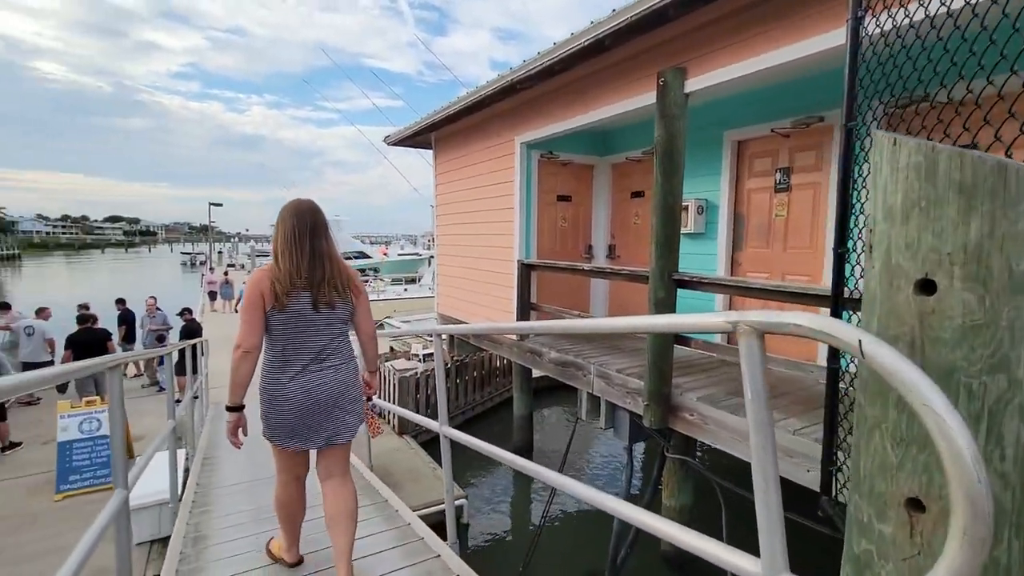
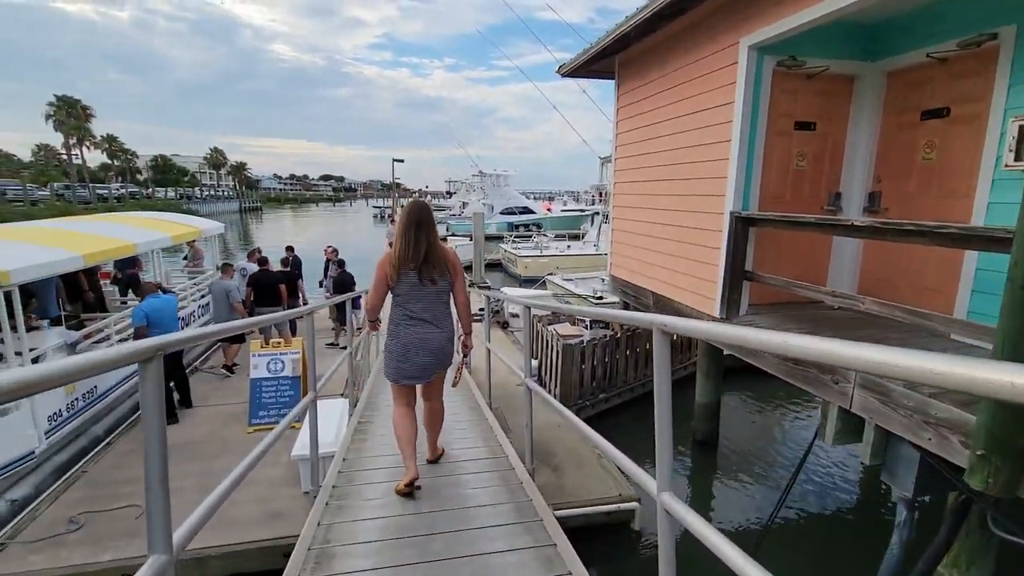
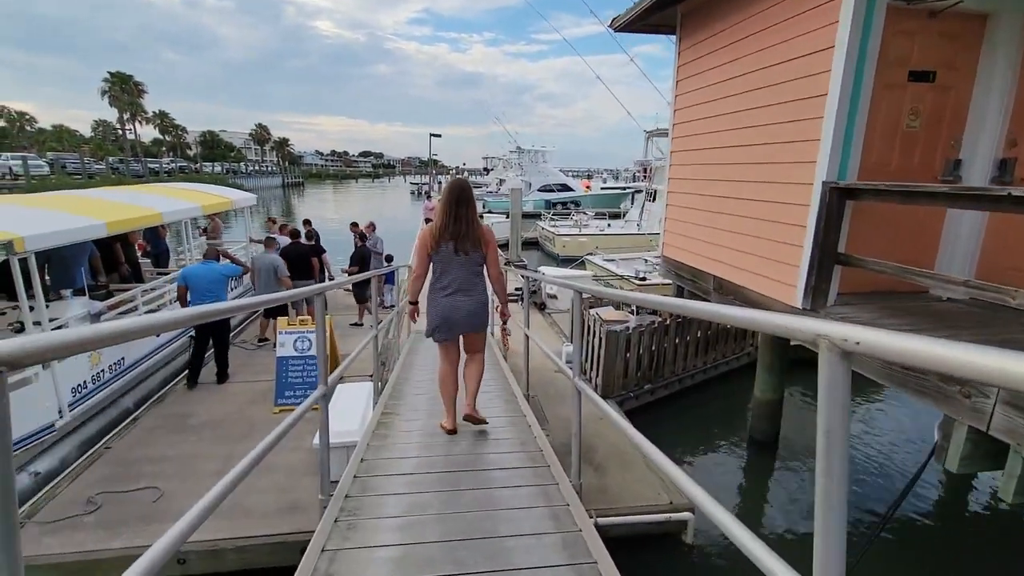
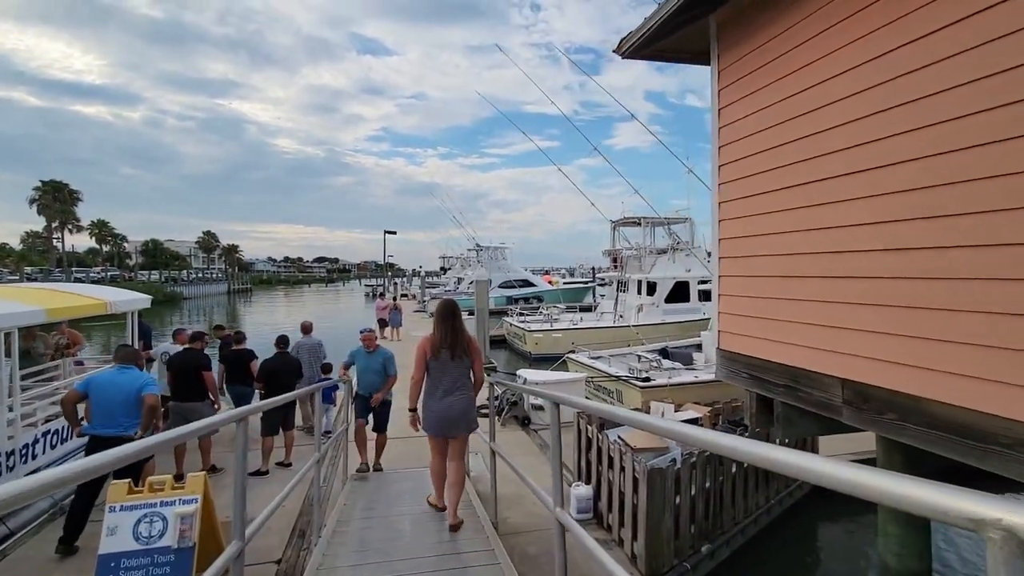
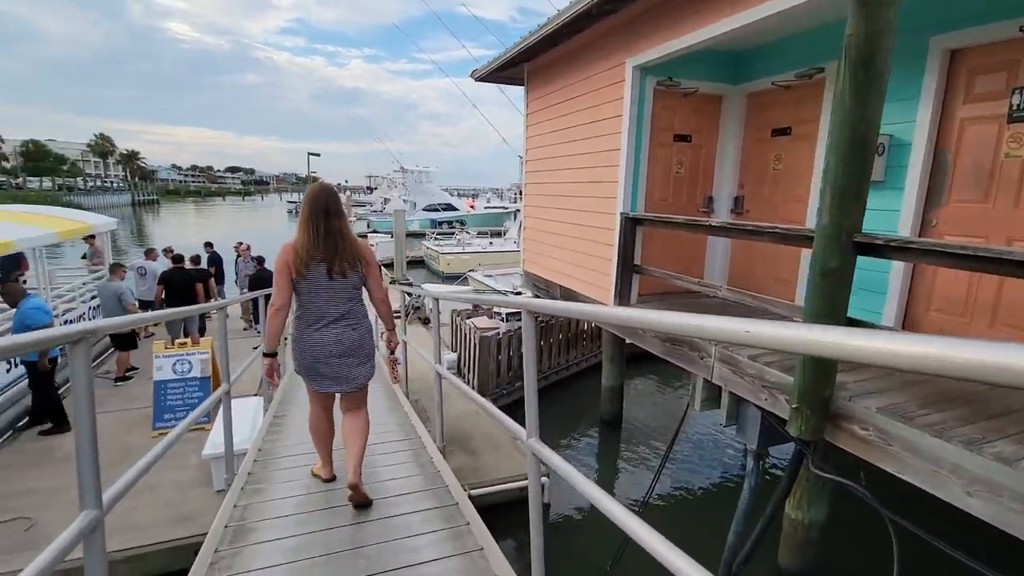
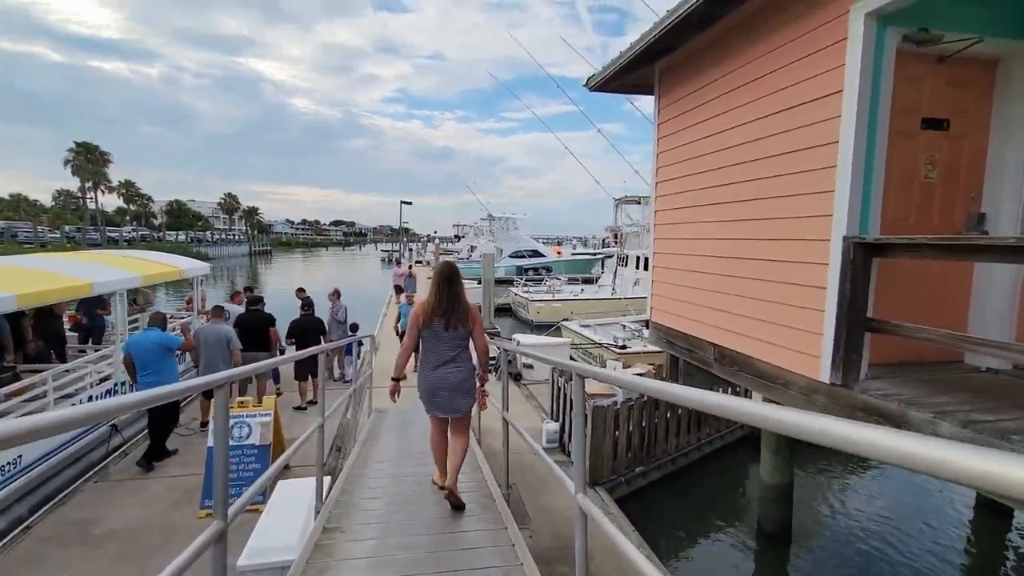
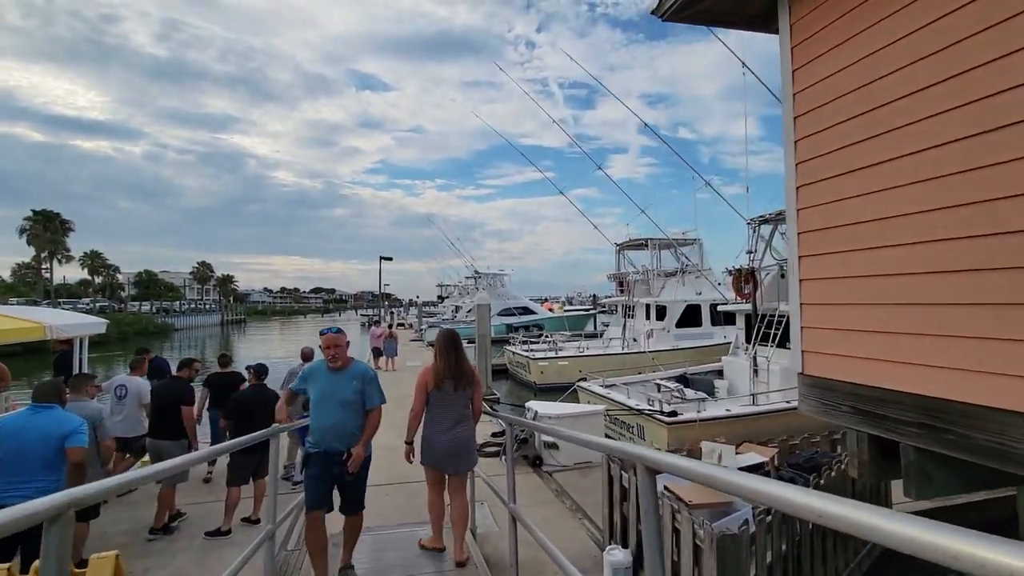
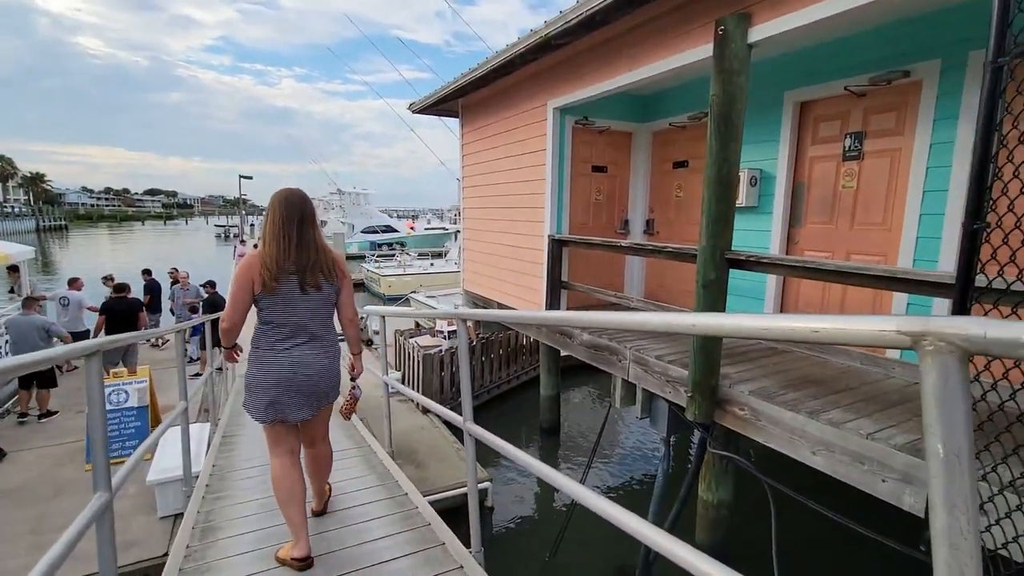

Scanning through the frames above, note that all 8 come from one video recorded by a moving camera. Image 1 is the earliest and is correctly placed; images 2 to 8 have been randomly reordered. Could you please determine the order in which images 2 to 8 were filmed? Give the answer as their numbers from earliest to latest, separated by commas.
8, 5, 2, 3, 6, 4, 7
